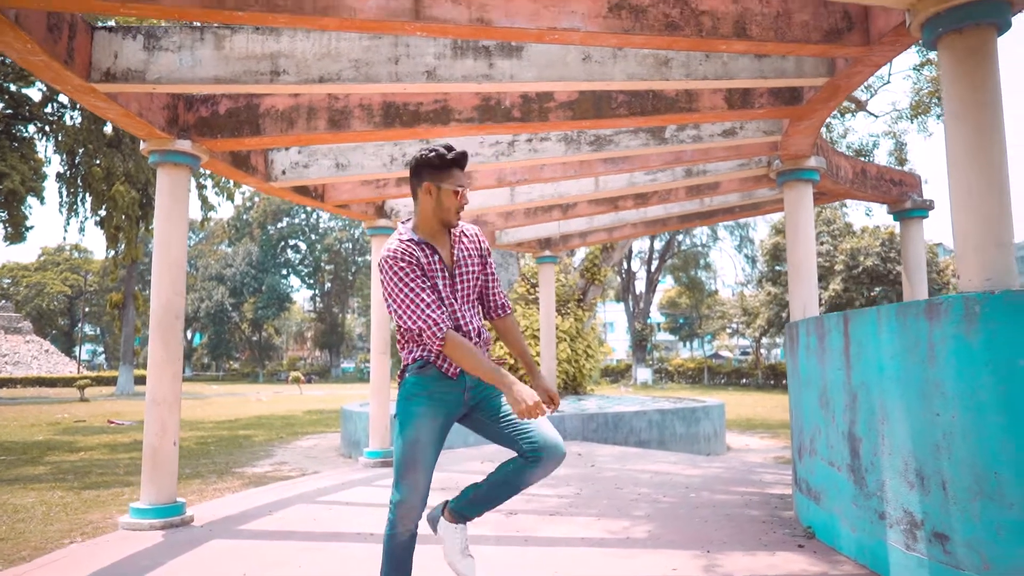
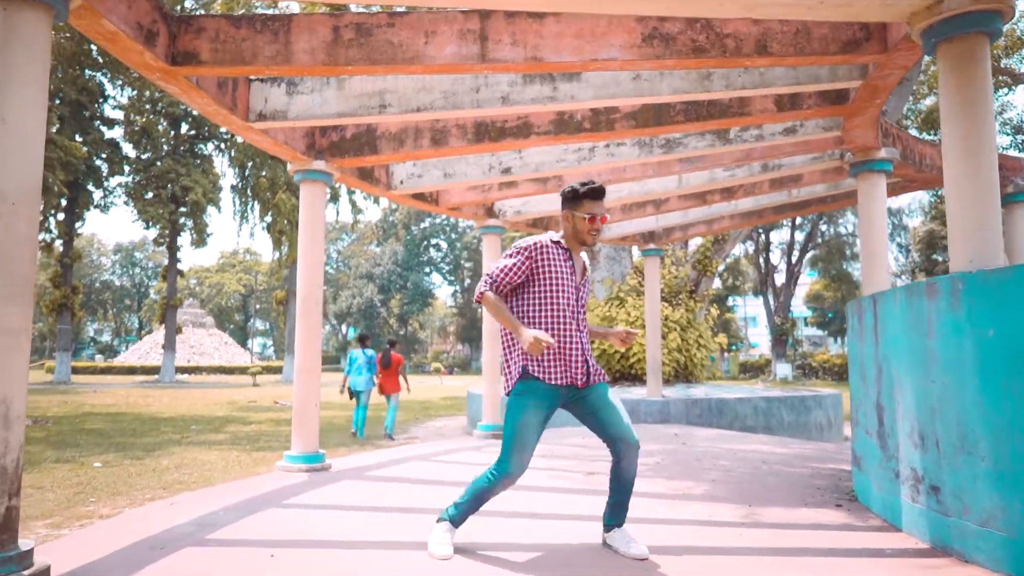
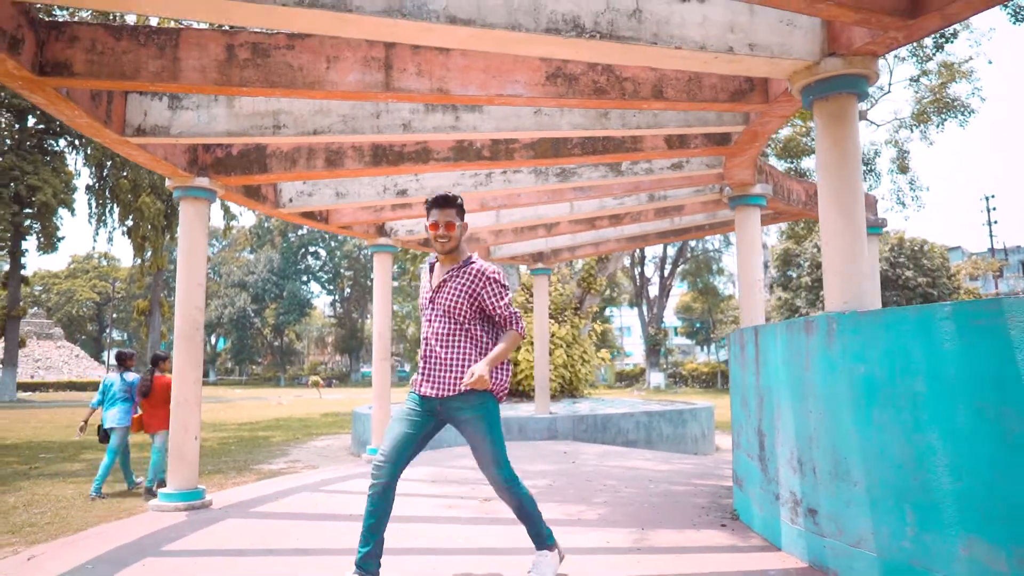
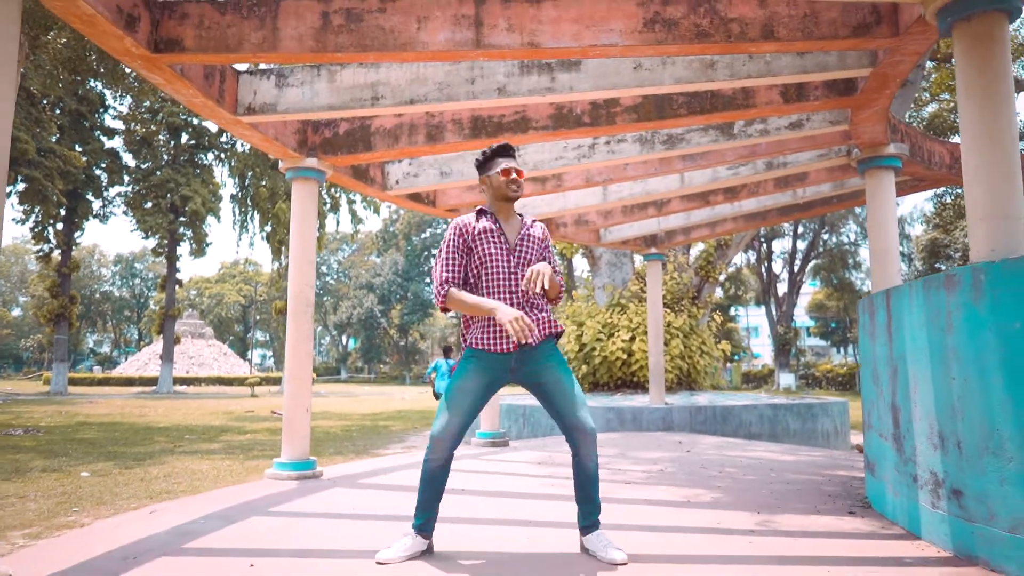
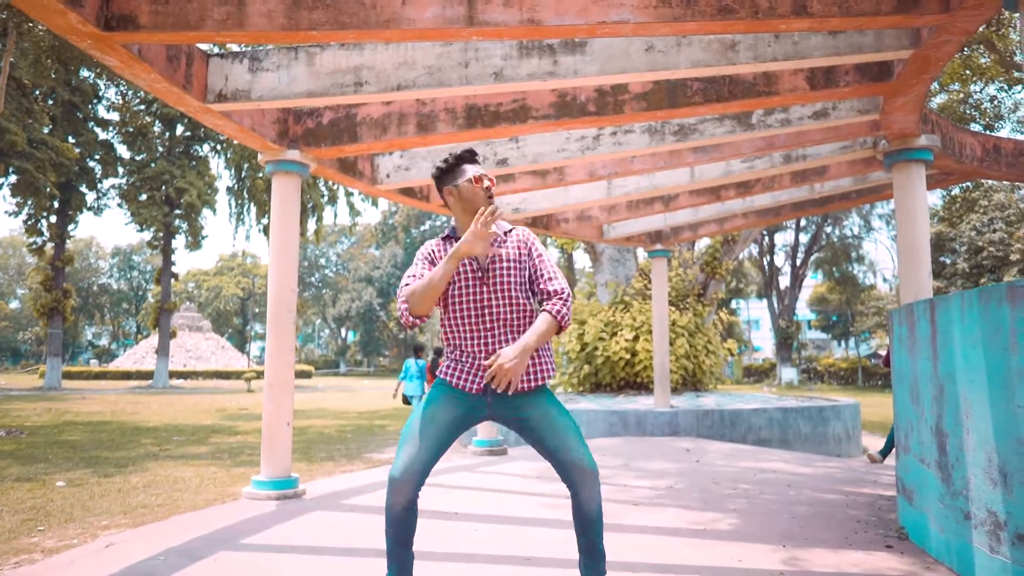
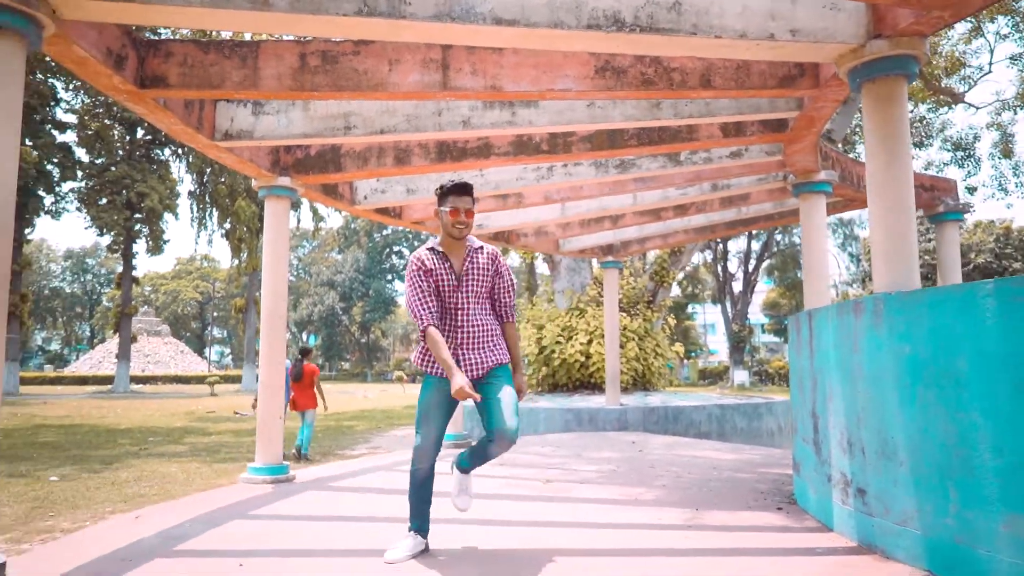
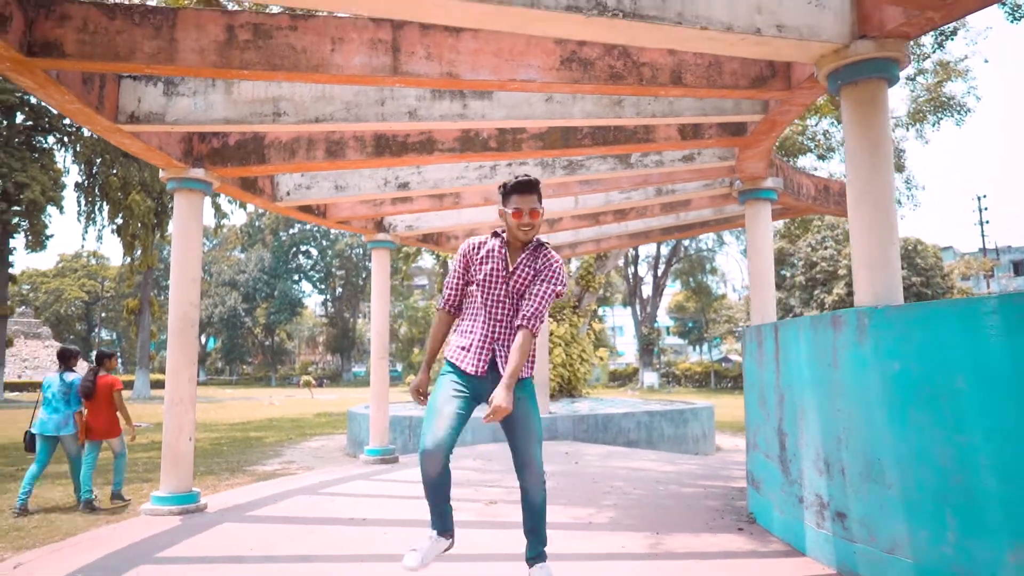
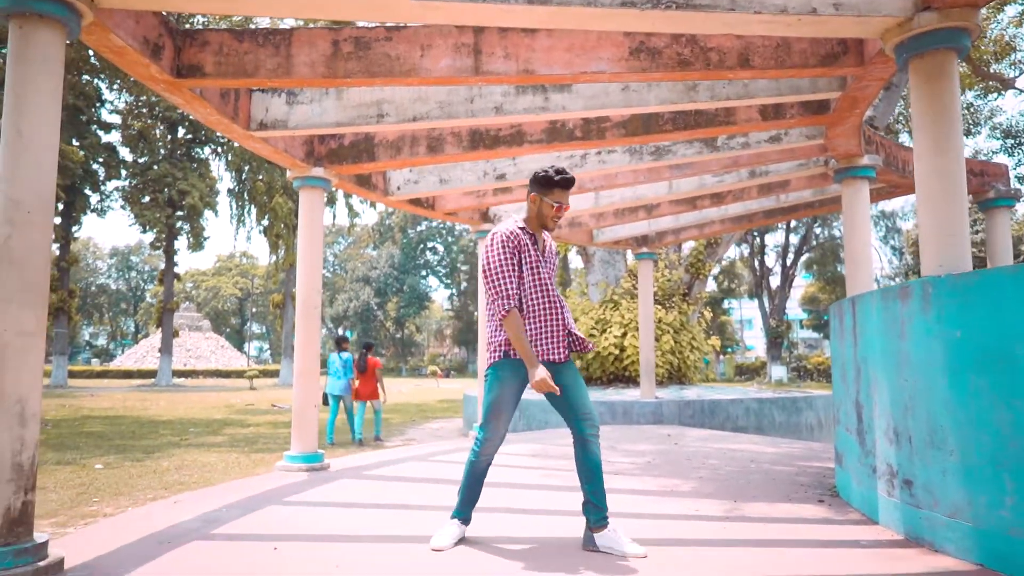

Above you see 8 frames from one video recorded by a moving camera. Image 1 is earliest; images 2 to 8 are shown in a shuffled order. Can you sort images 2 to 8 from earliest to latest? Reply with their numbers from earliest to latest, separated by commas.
7, 3, 6, 8, 2, 5, 4
